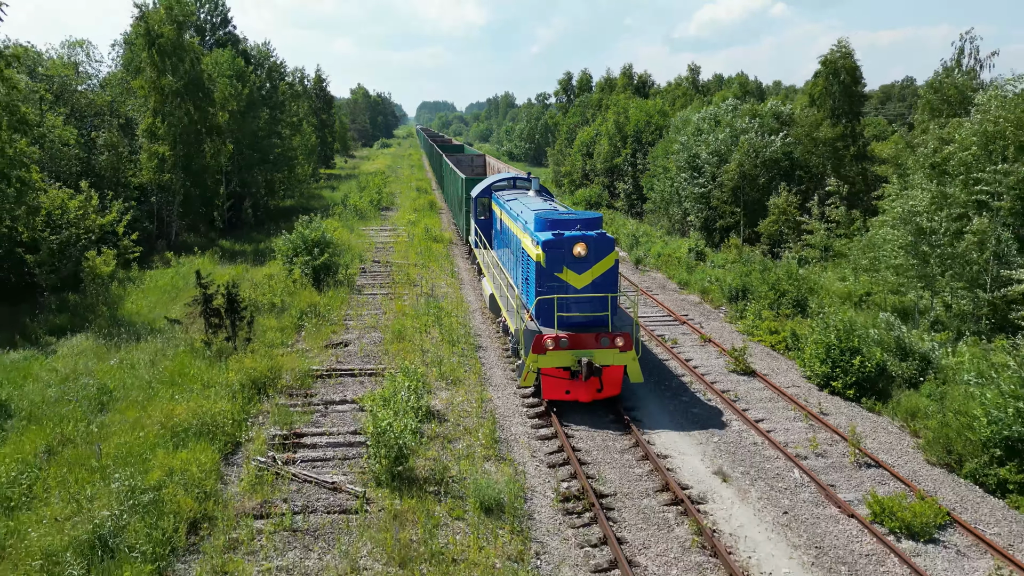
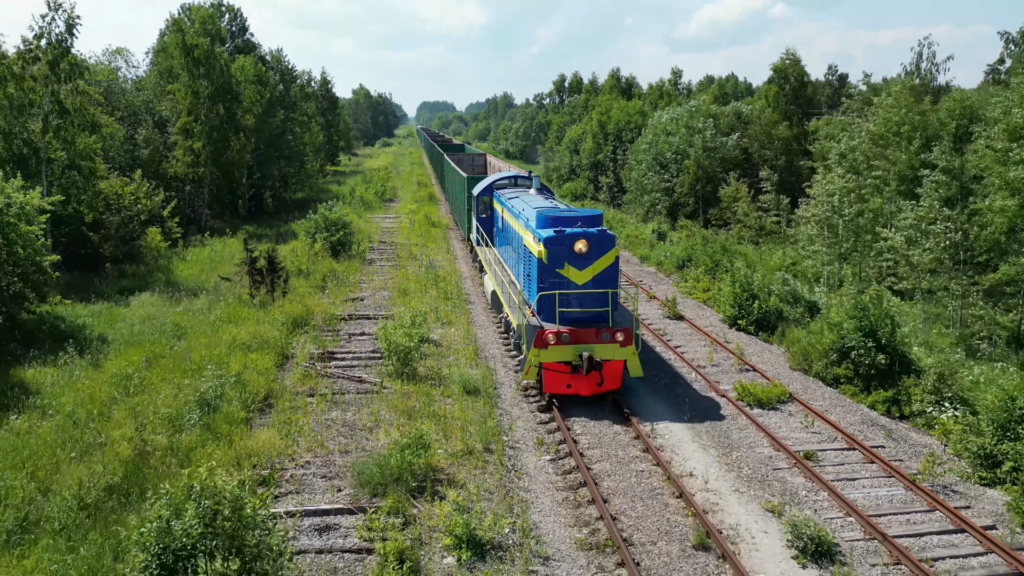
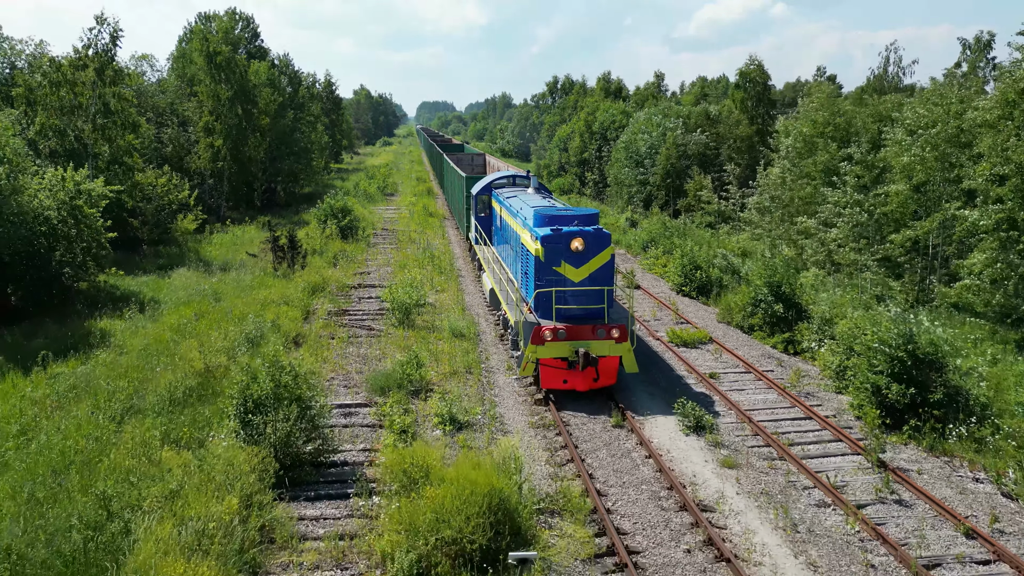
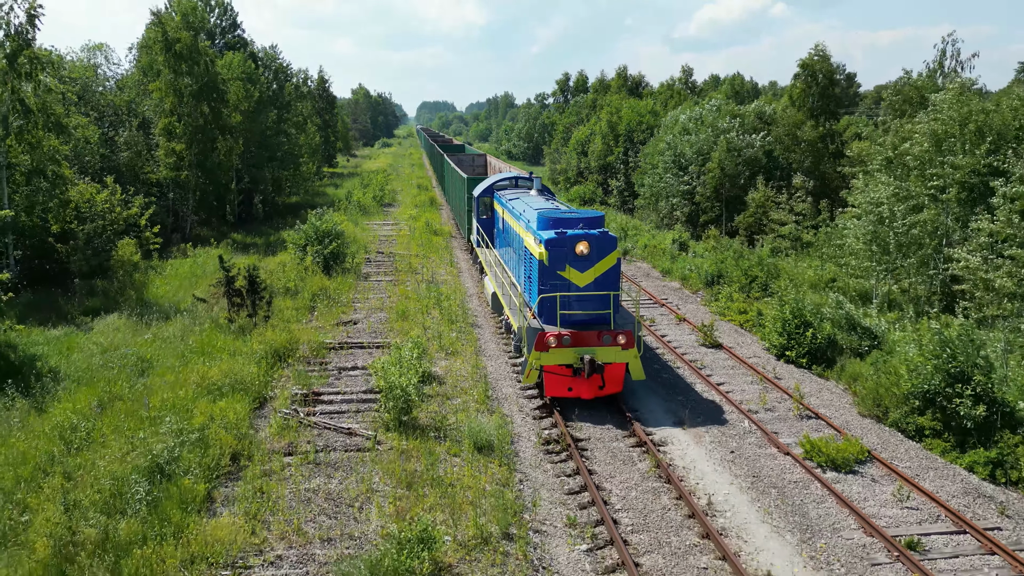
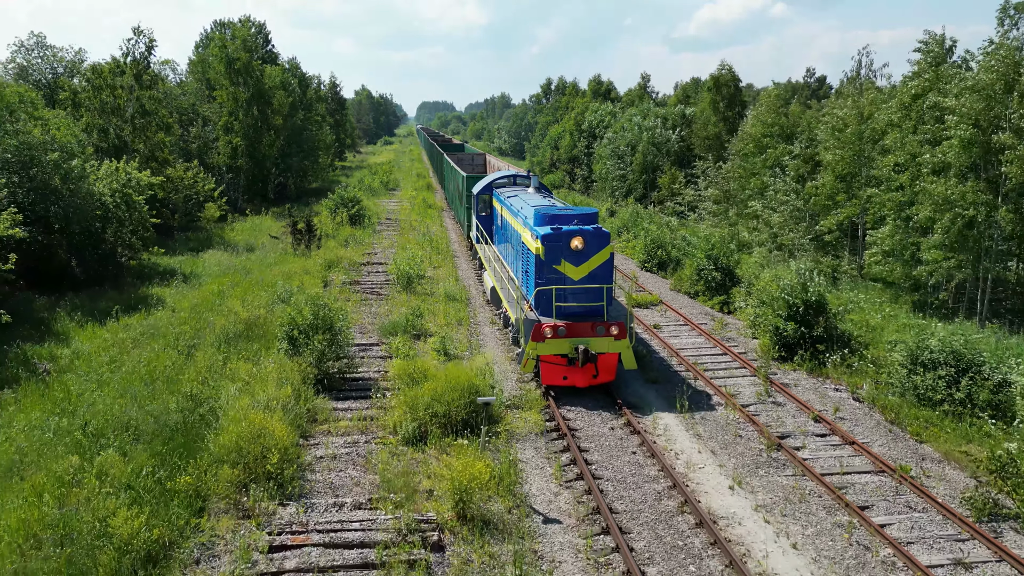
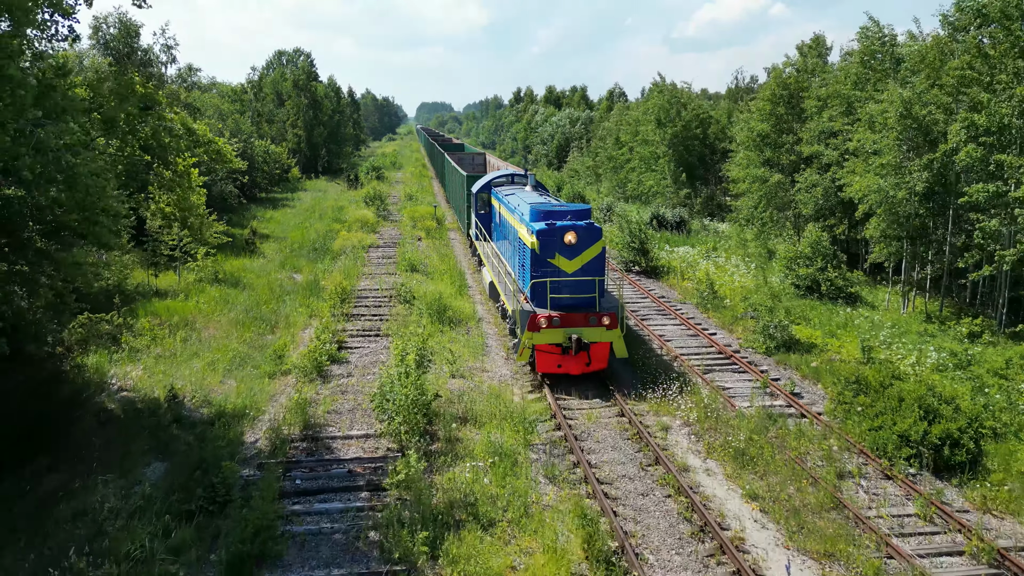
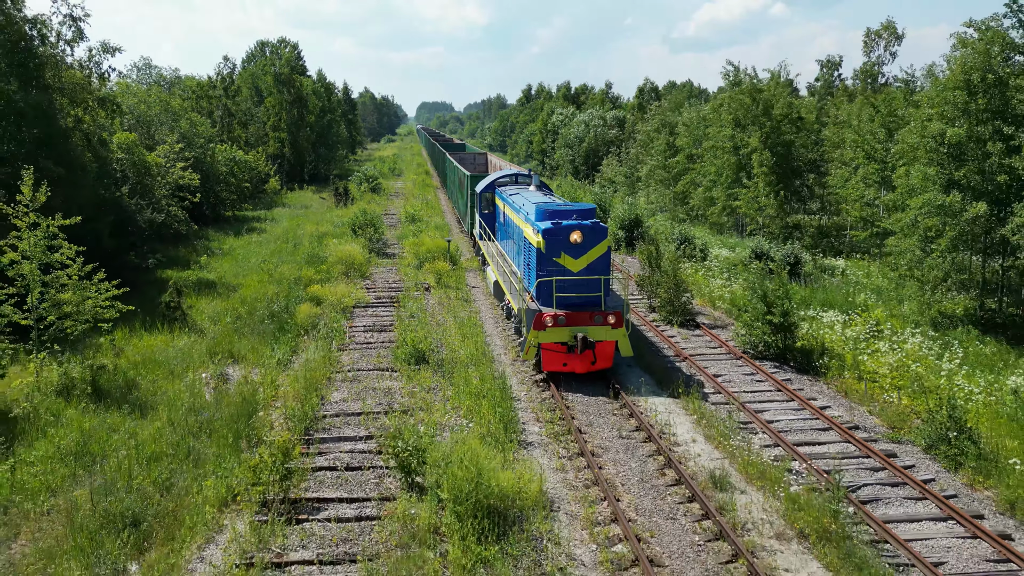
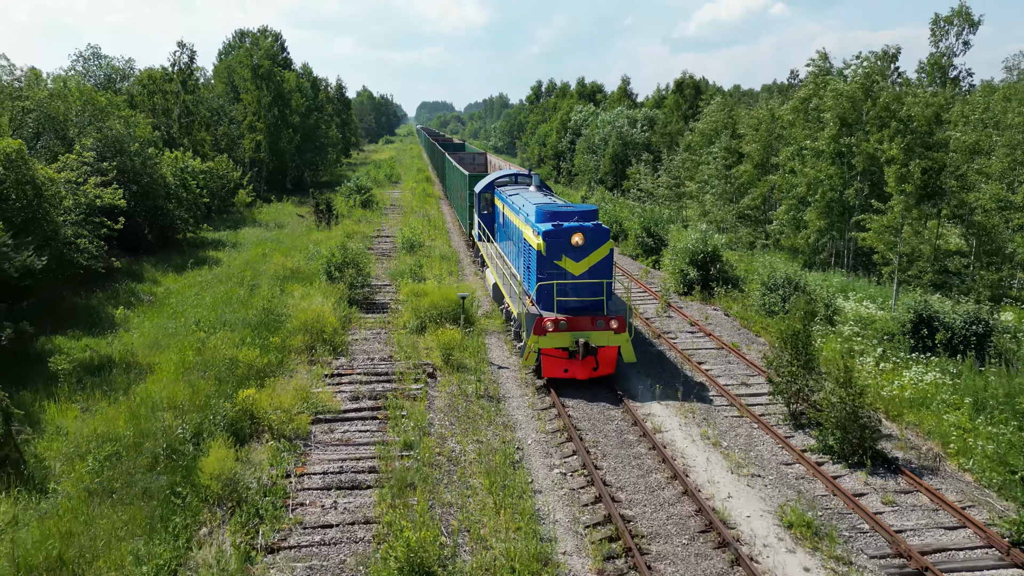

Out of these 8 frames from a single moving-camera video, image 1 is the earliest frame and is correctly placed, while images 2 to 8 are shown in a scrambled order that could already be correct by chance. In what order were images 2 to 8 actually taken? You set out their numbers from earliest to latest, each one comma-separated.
4, 2, 3, 5, 8, 7, 6
